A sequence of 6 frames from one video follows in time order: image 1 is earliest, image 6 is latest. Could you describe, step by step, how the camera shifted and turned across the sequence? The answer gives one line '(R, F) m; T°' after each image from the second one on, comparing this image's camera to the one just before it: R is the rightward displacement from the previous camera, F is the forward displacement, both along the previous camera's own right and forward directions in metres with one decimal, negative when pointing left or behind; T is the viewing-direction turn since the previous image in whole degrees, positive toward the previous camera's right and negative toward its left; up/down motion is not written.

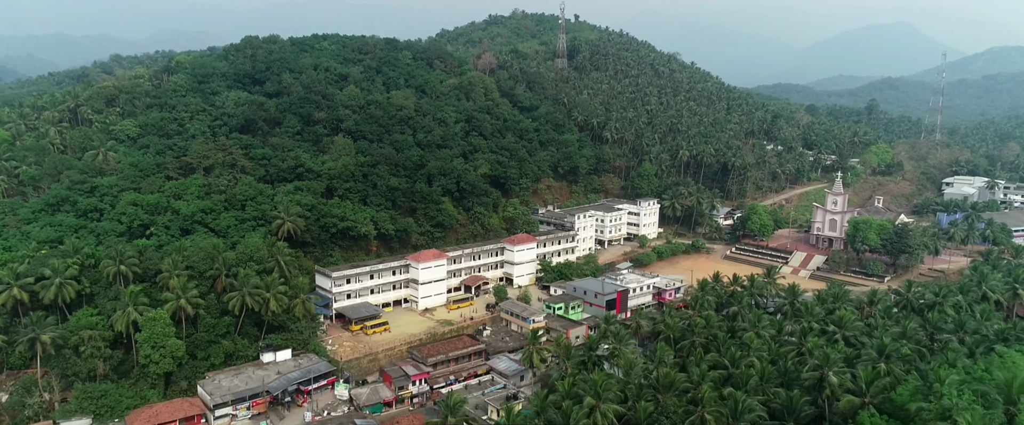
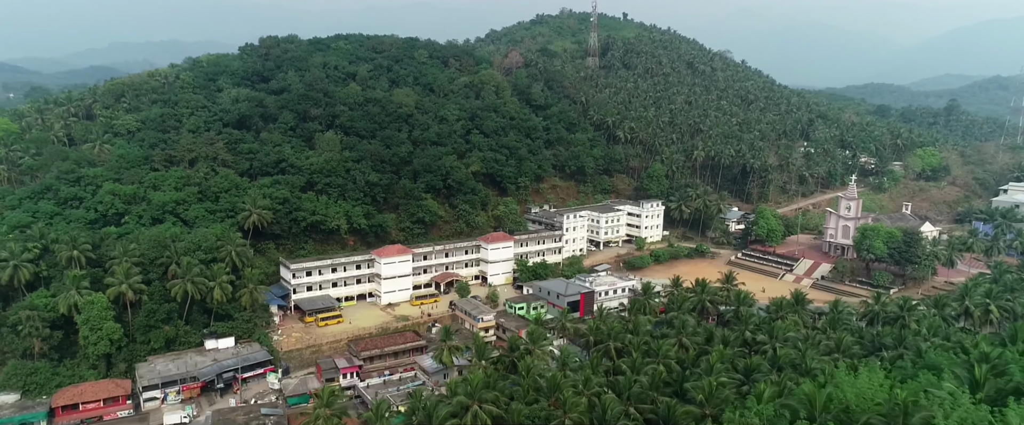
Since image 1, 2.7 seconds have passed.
(+7.0, +1.0) m; -6°
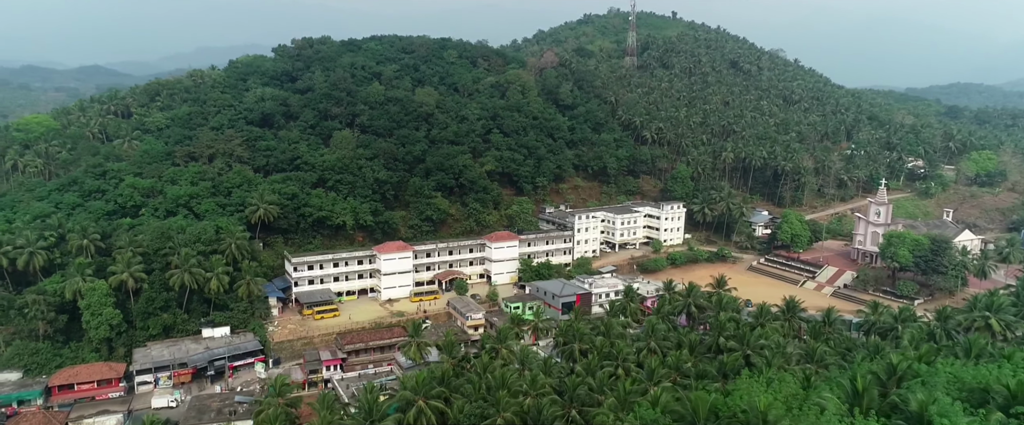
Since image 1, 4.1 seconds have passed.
(+4.0, +0.3) m; -5°
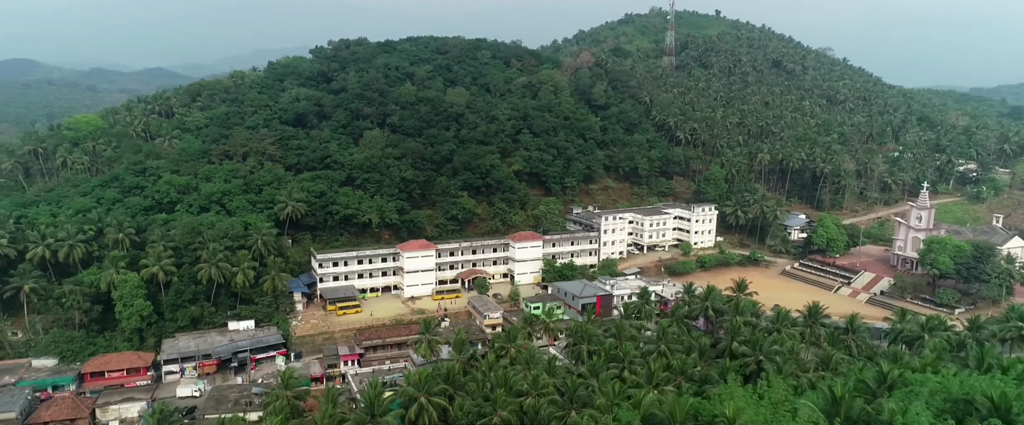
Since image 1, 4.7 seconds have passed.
(+1.5, +0.1) m; -4°
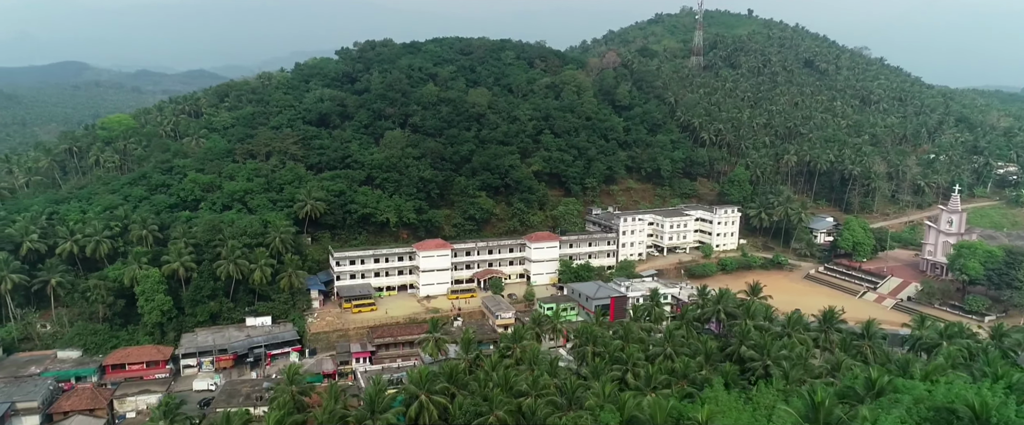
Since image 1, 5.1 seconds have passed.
(+1.1, 0.0) m; -3°
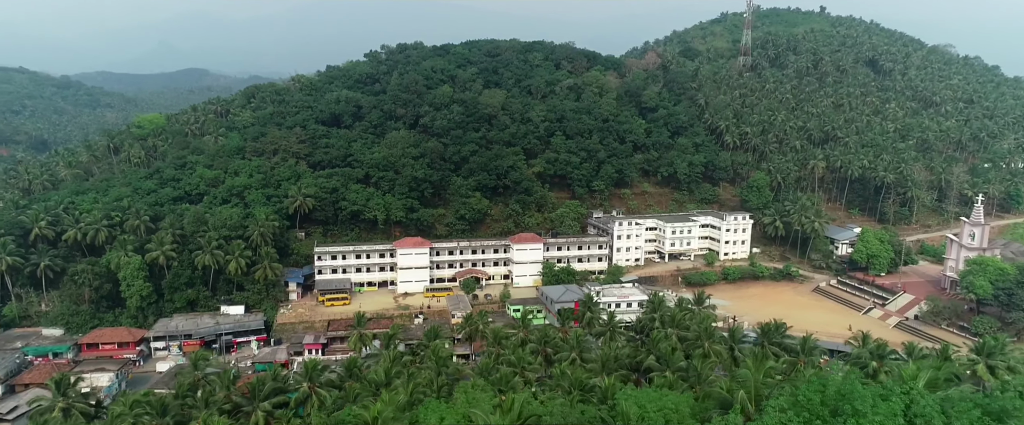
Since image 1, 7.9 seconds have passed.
(+7.3, +0.6) m; -8°
